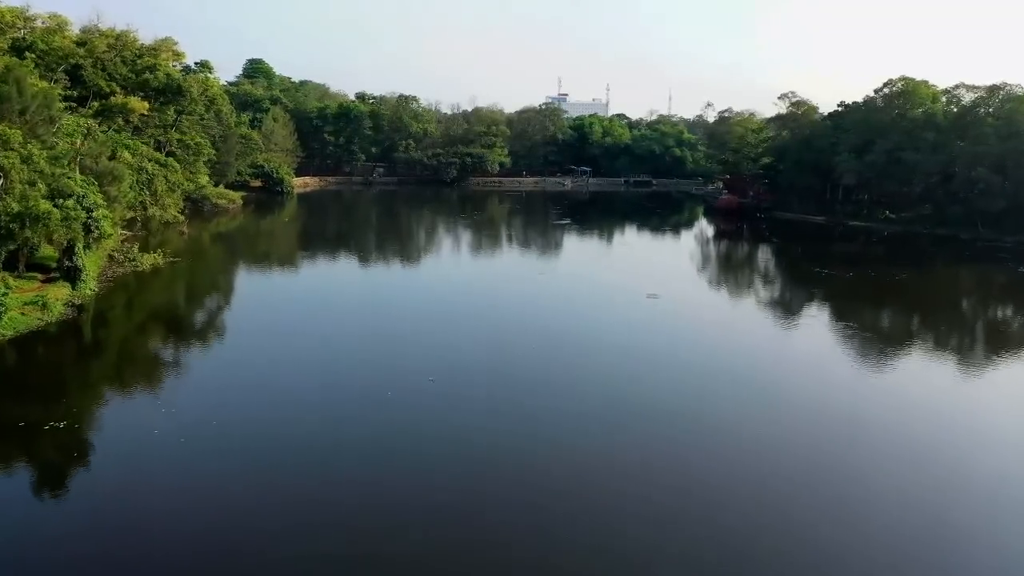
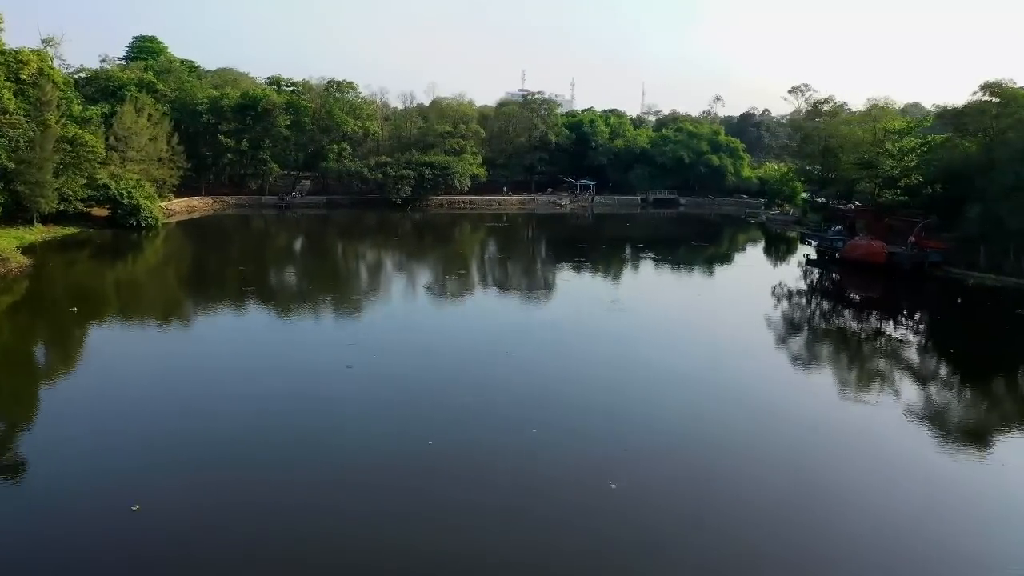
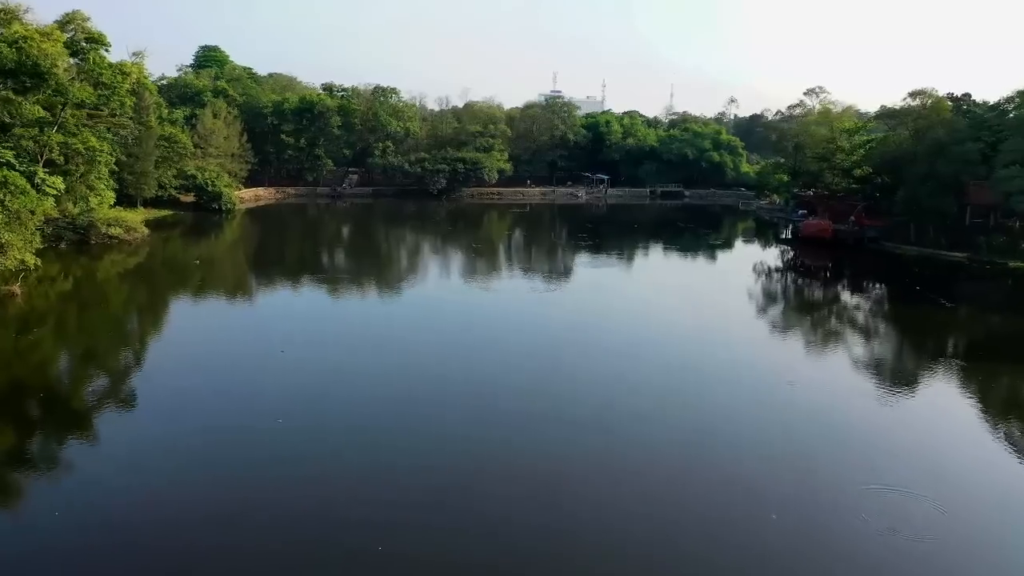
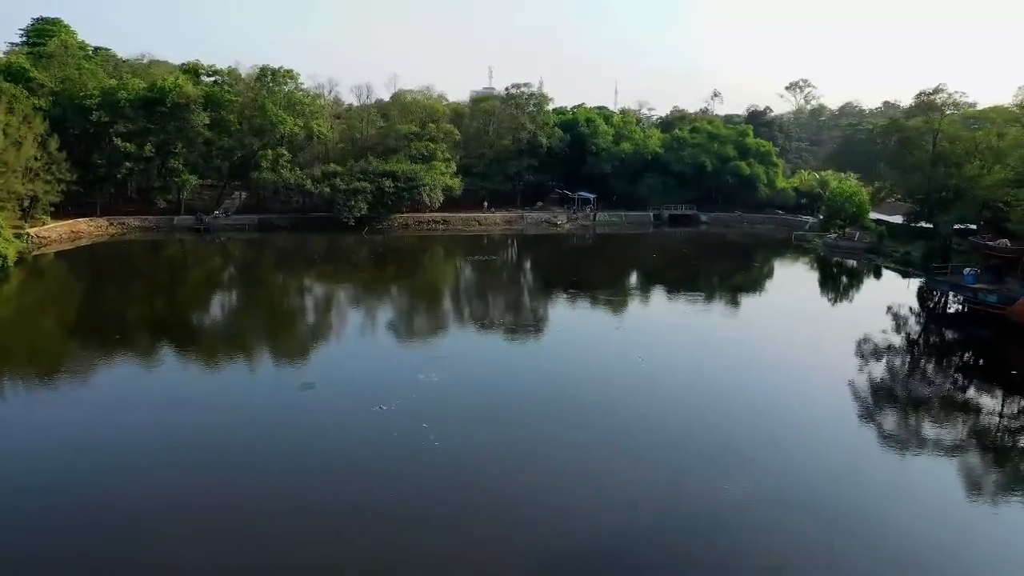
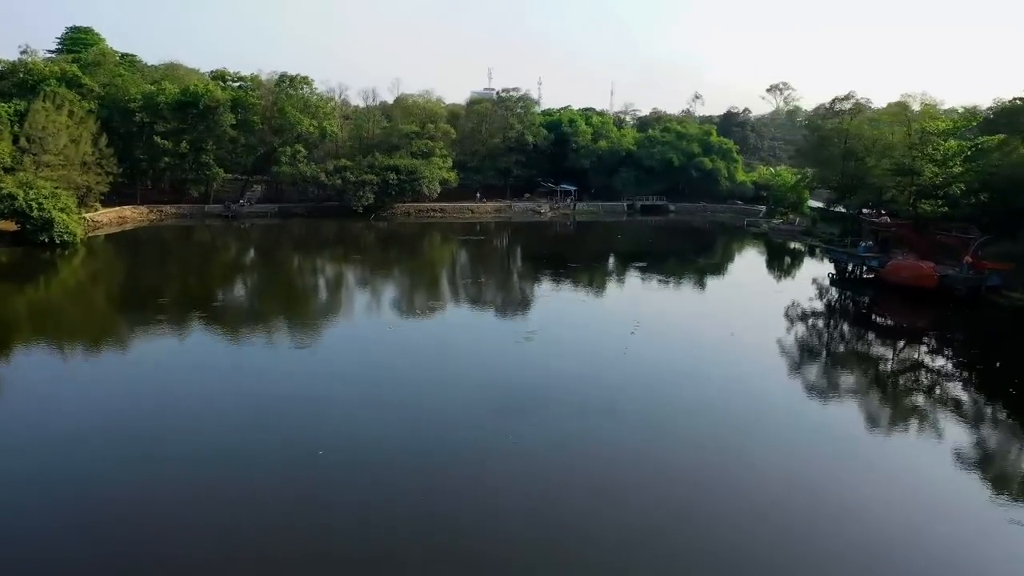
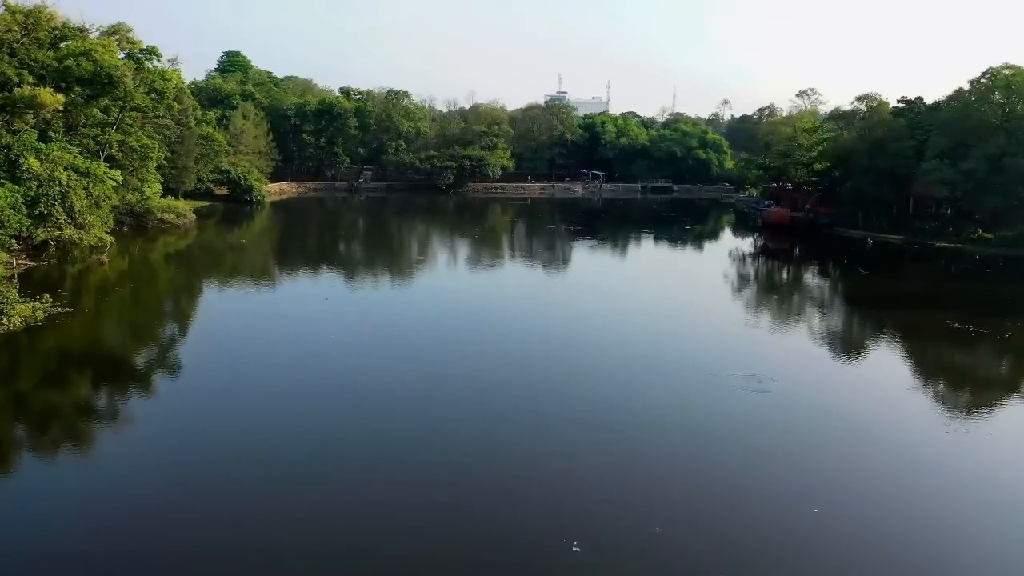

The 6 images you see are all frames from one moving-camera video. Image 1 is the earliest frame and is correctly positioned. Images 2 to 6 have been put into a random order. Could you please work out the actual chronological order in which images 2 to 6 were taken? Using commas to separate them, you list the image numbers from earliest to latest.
6, 3, 2, 5, 4
